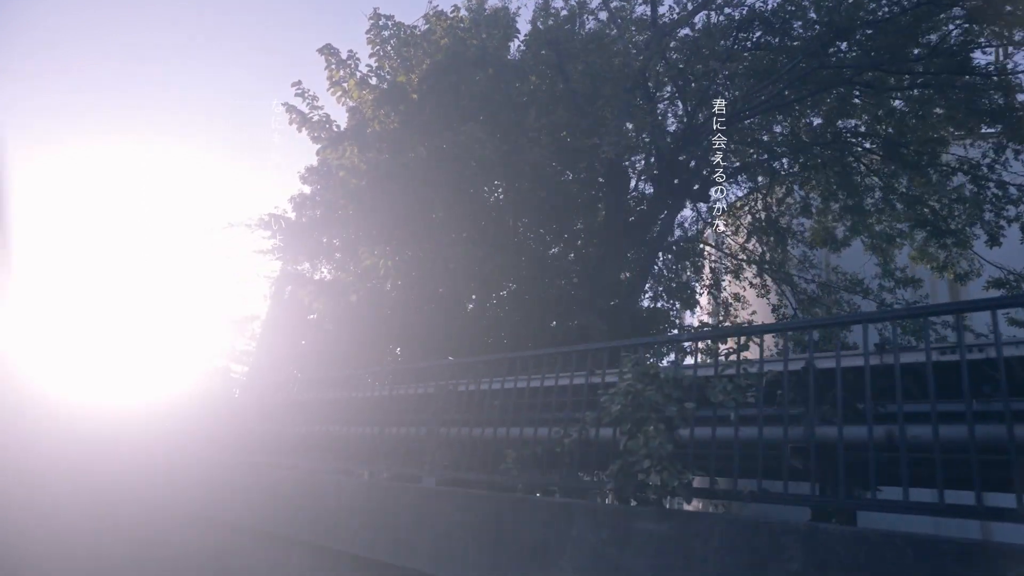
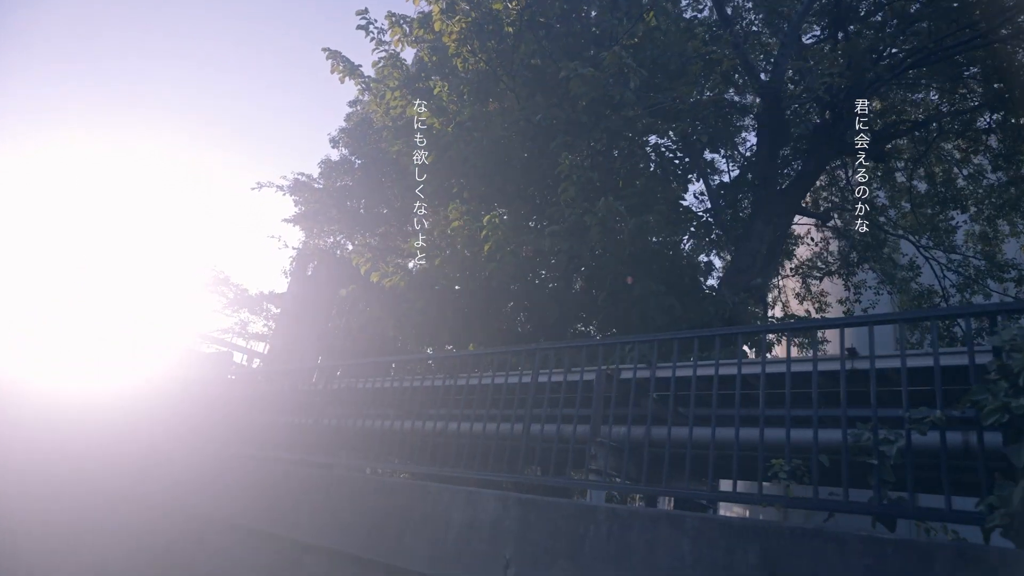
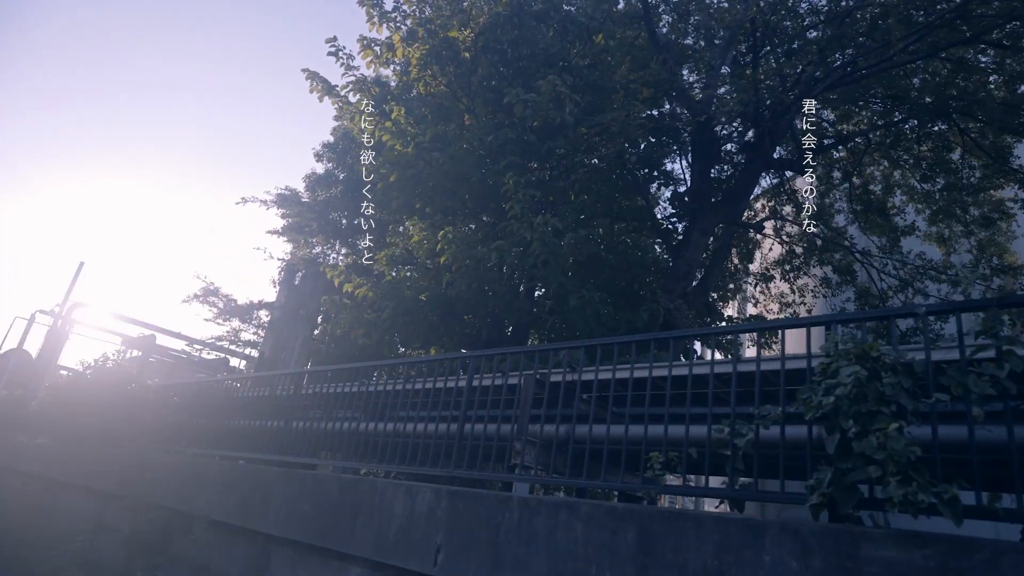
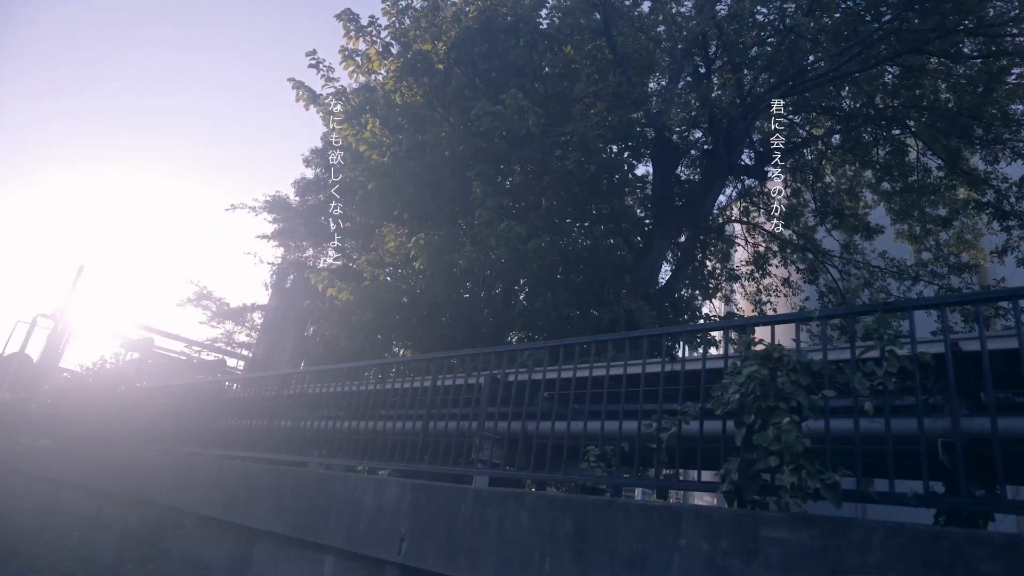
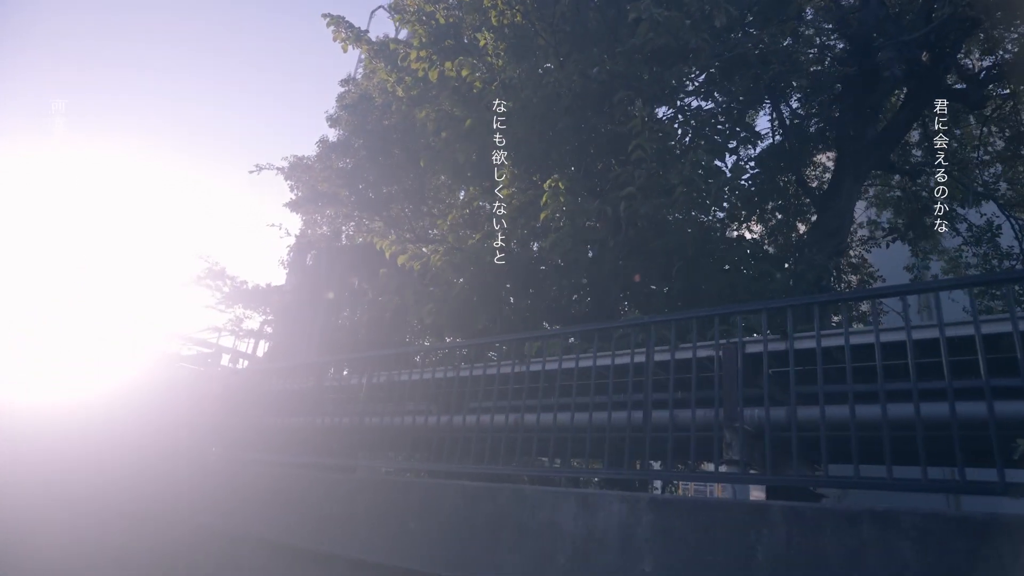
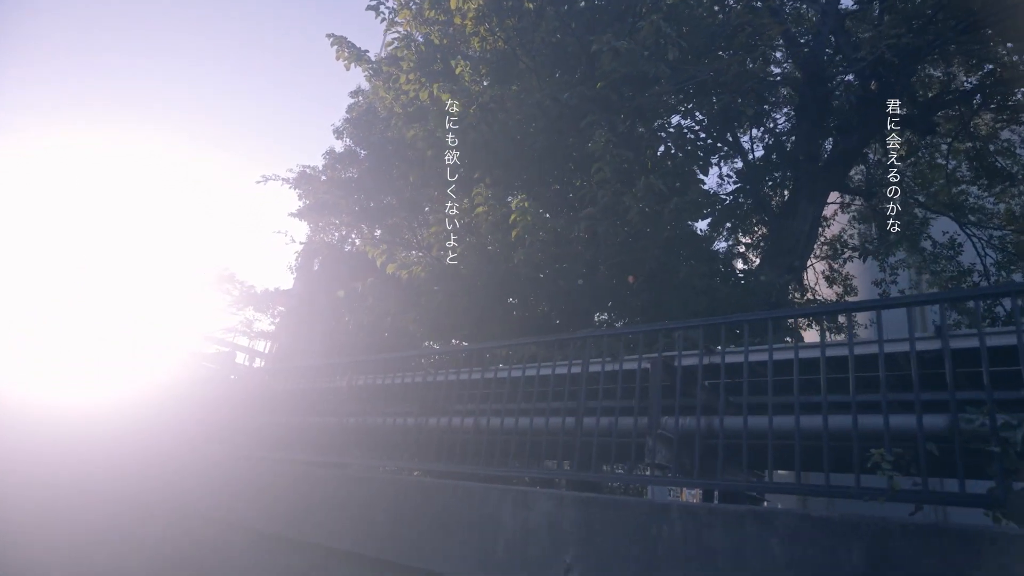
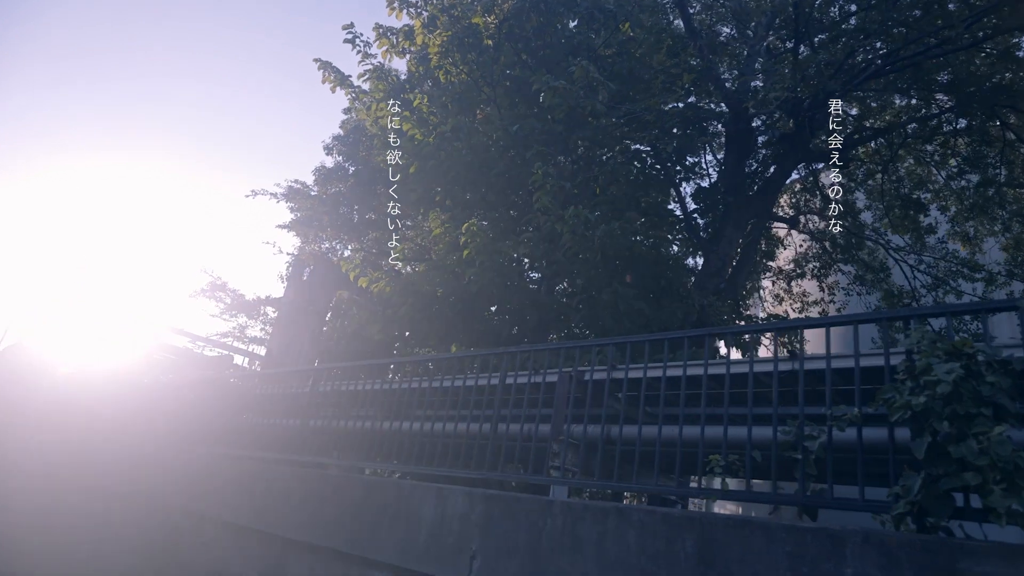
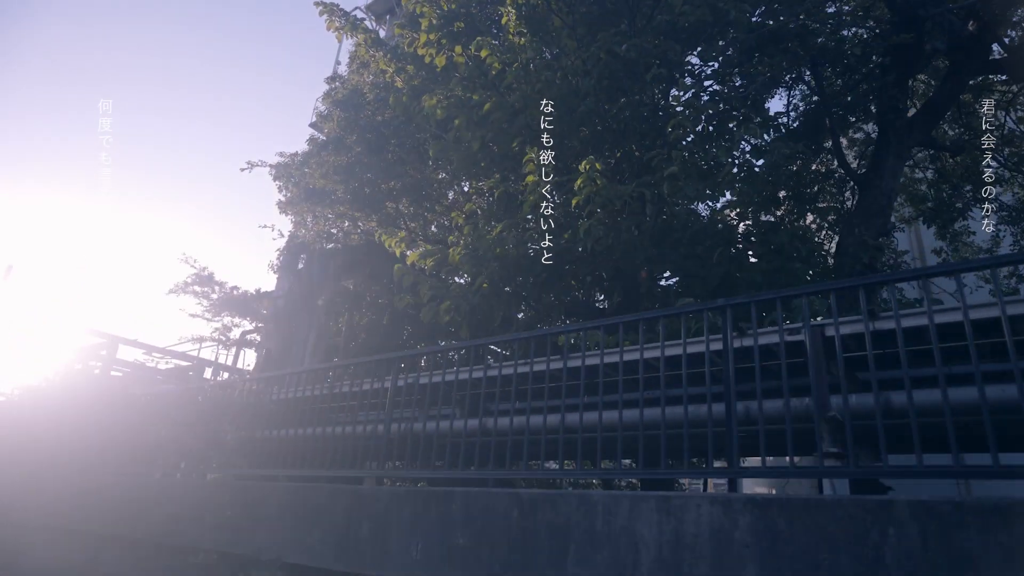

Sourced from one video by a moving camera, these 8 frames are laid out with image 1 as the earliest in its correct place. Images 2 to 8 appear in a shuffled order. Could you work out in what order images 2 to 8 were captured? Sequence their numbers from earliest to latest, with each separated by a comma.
4, 3, 7, 2, 6, 5, 8
